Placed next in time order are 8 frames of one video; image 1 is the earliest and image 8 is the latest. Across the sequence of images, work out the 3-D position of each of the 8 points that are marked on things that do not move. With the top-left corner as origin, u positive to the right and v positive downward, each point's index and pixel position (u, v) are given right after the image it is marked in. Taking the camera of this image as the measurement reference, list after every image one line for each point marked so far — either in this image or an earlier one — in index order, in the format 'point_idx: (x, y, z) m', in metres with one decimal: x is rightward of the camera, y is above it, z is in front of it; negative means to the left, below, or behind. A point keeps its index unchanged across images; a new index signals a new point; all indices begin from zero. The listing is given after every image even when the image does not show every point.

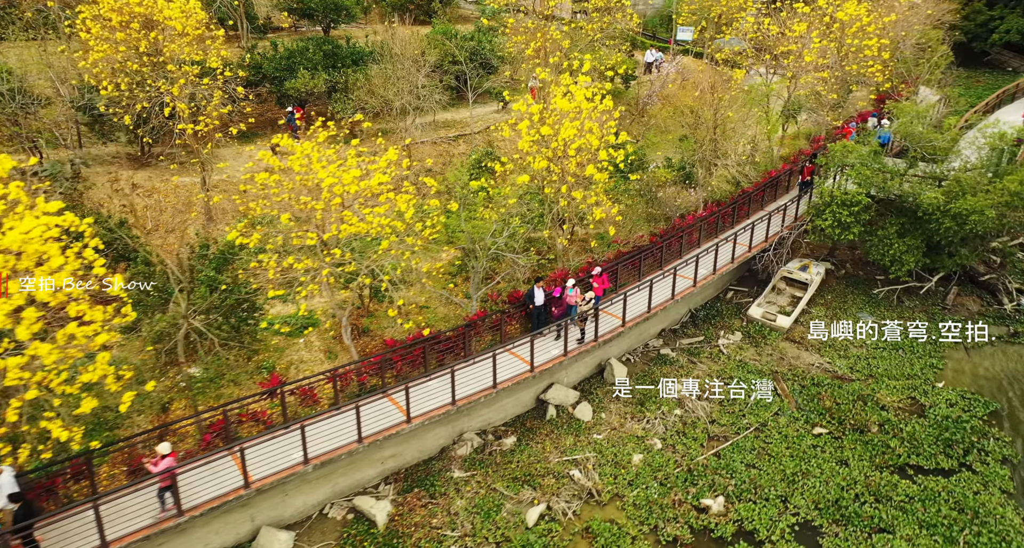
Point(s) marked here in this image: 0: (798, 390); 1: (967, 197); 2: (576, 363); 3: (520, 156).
0: (+7.4, -3.0, +18.8) m
1: (+12.3, +2.1, +19.7) m
2: (+1.6, -2.2, +18.3) m
3: (+0.1, +2.8, +17.6) m
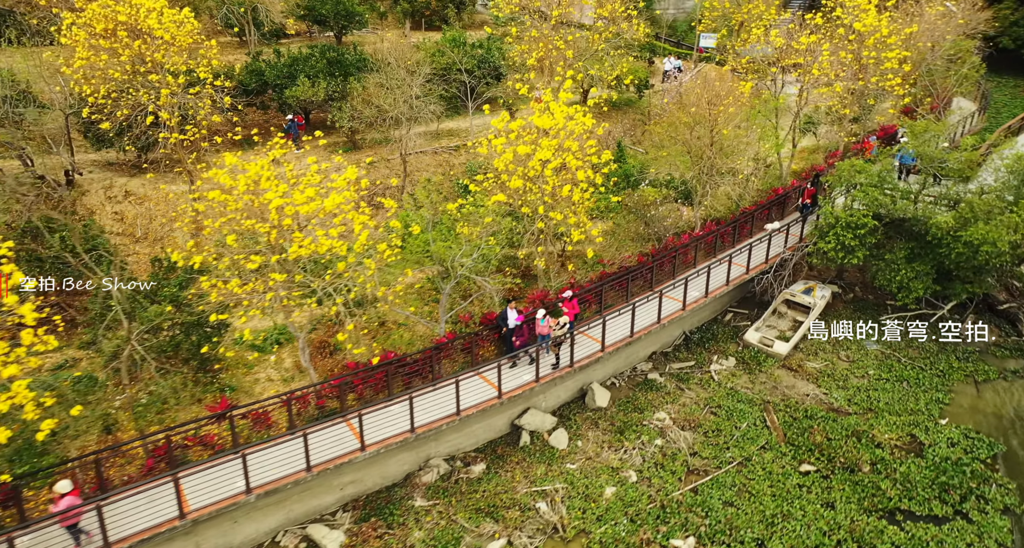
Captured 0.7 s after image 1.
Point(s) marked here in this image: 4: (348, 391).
0: (+6.8, -3.6, +17.8) m
1: (+11.9, +1.3, +18.5) m
2: (+1.1, -2.7, +17.7) m
3: (-0.4, +2.4, +17.1) m
4: (-3.2, -2.3, +14.4) m
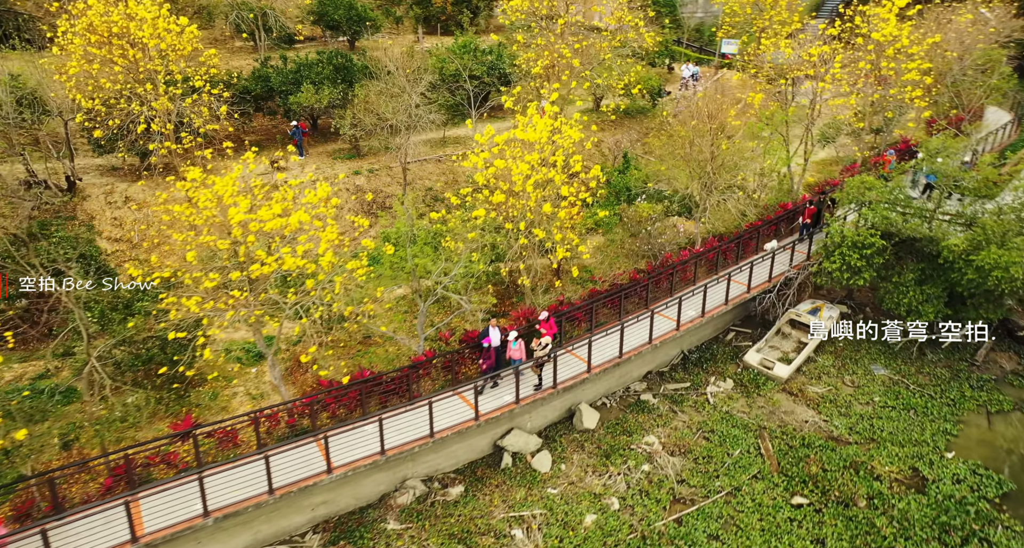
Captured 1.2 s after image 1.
0: (+6.4, -4.2, +17.1) m
1: (+11.6, +0.7, +17.6) m
2: (+0.7, -3.2, +17.2) m
3: (-0.7, +2.0, +16.7) m
4: (-3.7, -2.6, +14.1) m
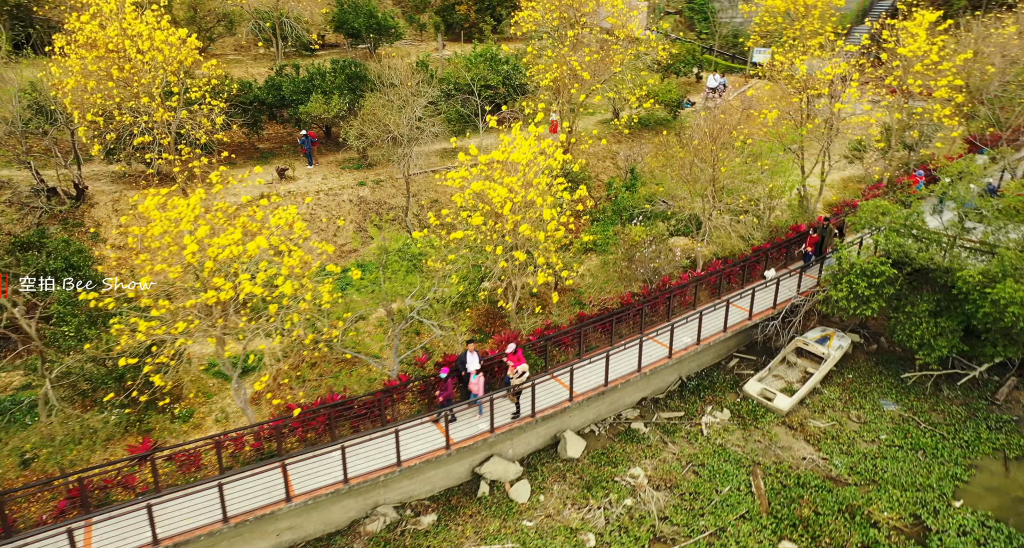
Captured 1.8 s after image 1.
0: (+5.9, -4.8, +16.3) m
1: (+11.3, -0.1, +16.5) m
2: (+0.3, -3.7, +16.7) m
3: (-1.0, +1.5, +16.3) m
4: (-4.3, -3.1, +13.8) m
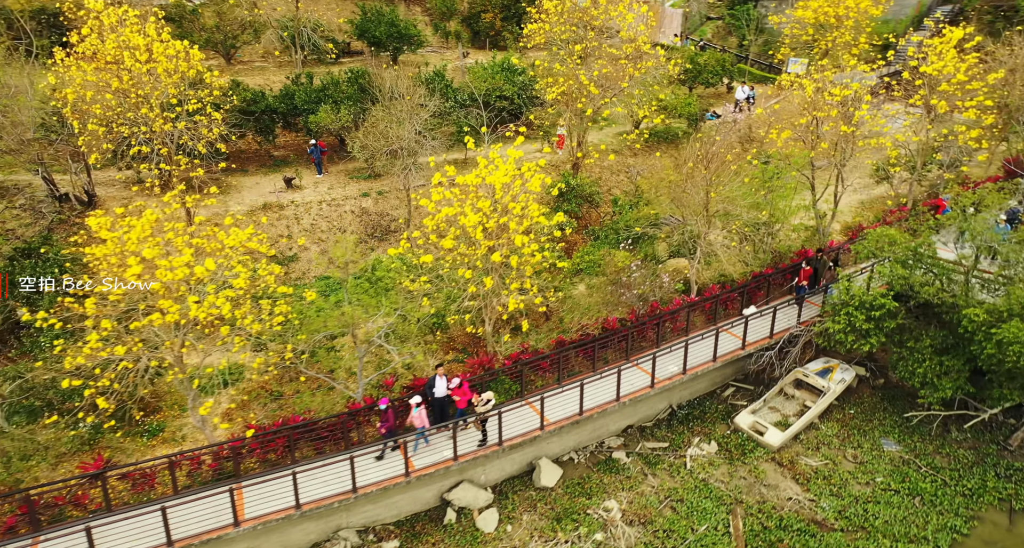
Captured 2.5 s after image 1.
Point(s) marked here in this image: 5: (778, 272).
0: (+5.2, -5.5, +15.6) m
1: (+10.7, -1.0, +15.4) m
2: (-0.4, -4.2, +16.4) m
3: (-1.5, +1.0, +16.0) m
4: (-5.1, -3.4, +13.8) m
5: (+7.2, 0.0, +19.7) m
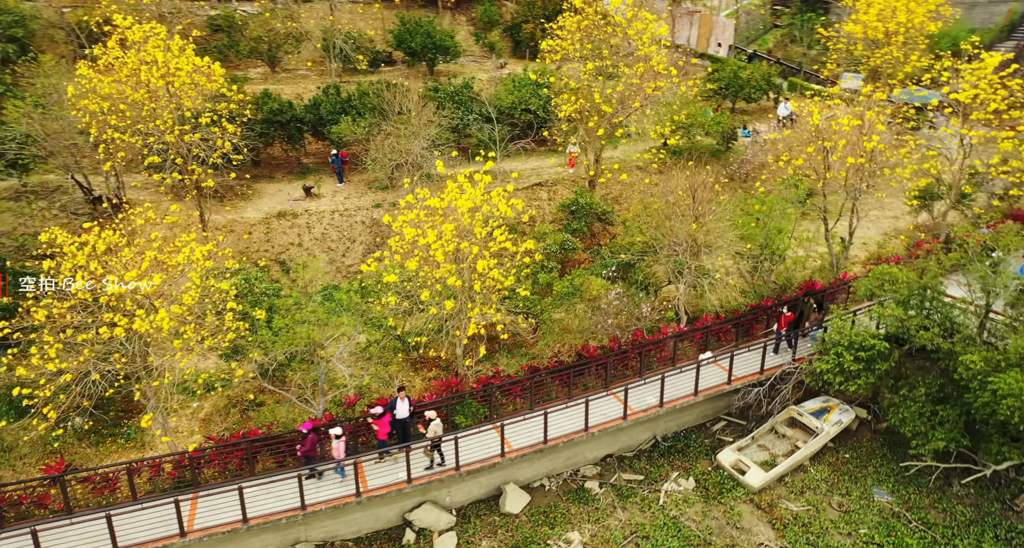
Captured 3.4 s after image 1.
0: (+4.3, -6.3, +15.1) m
1: (+9.9, -2.0, +14.3) m
2: (-1.2, -4.7, +16.4) m
3: (-2.1, +0.5, +16.1) m
4: (-6.1, -3.7, +14.3) m
5: (+6.9, -0.8, +19.0) m
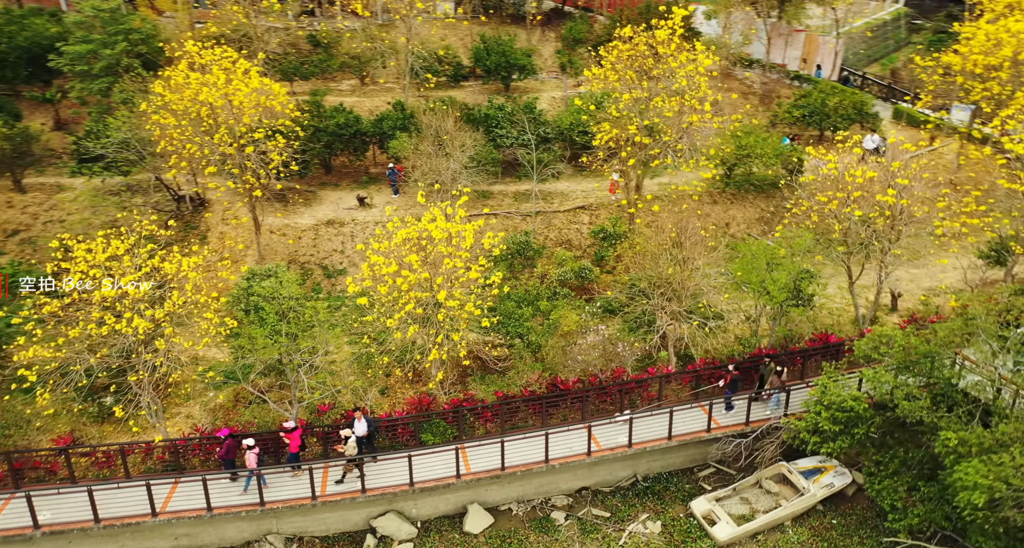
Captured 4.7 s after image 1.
0: (+2.9, -7.3, +14.9) m
1: (+8.6, -3.4, +13.2) m
2: (-2.0, -5.3, +17.2) m
3: (-2.6, 0.0, +17.1) m
4: (-7.2, -3.9, +16.0) m
5: (+6.6, -2.0, +18.3) m
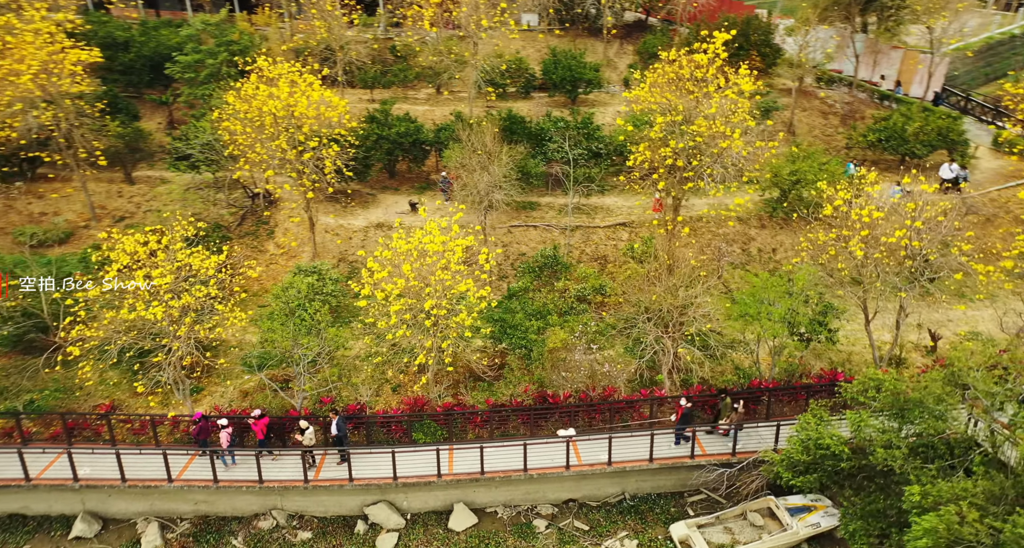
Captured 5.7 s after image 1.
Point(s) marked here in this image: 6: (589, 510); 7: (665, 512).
0: (+2.0, -7.8, +15.4) m
1: (+7.6, -4.3, +12.7) m
2: (-2.4, -5.5, +18.4) m
3: (-2.7, -0.2, +18.3) m
4: (-7.6, -3.8, +18.0) m
5: (+6.5, -2.8, +18.1) m
6: (+1.9, -6.1, +18.6) m
7: (+3.8, -6.0, +18.3) m
